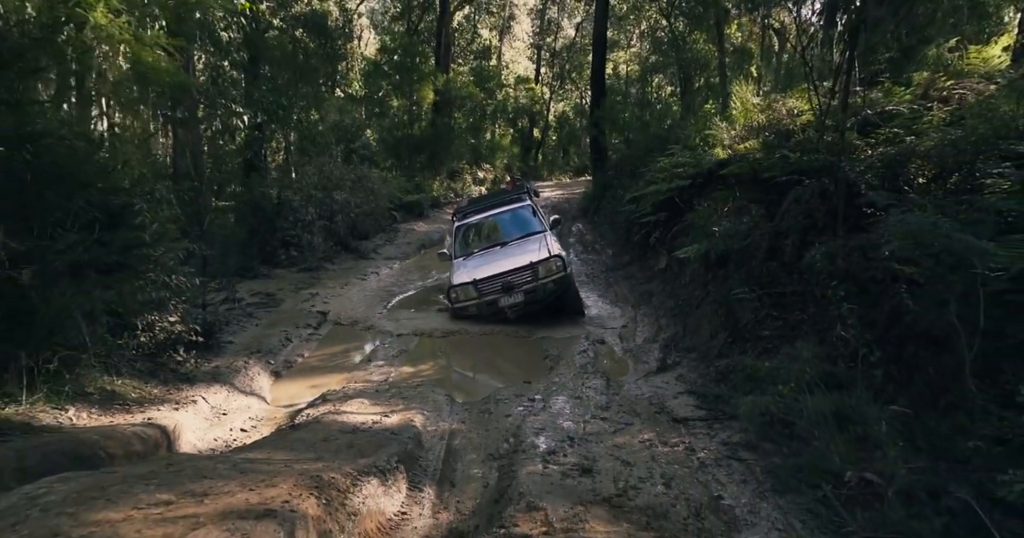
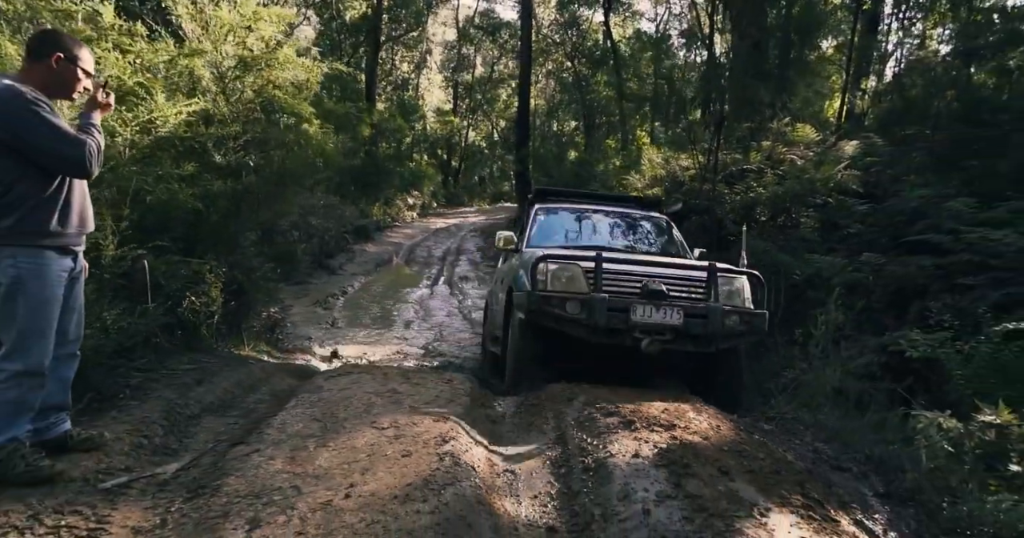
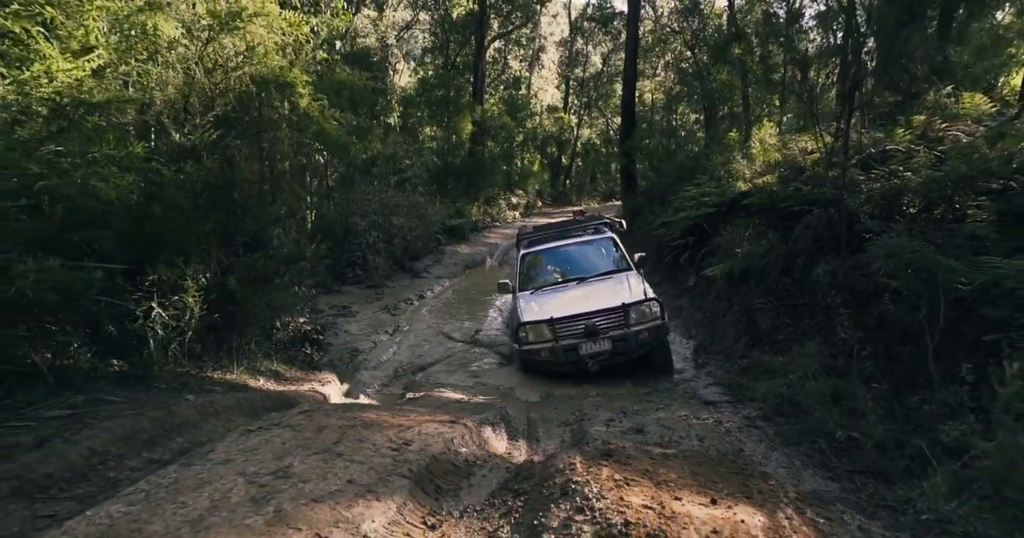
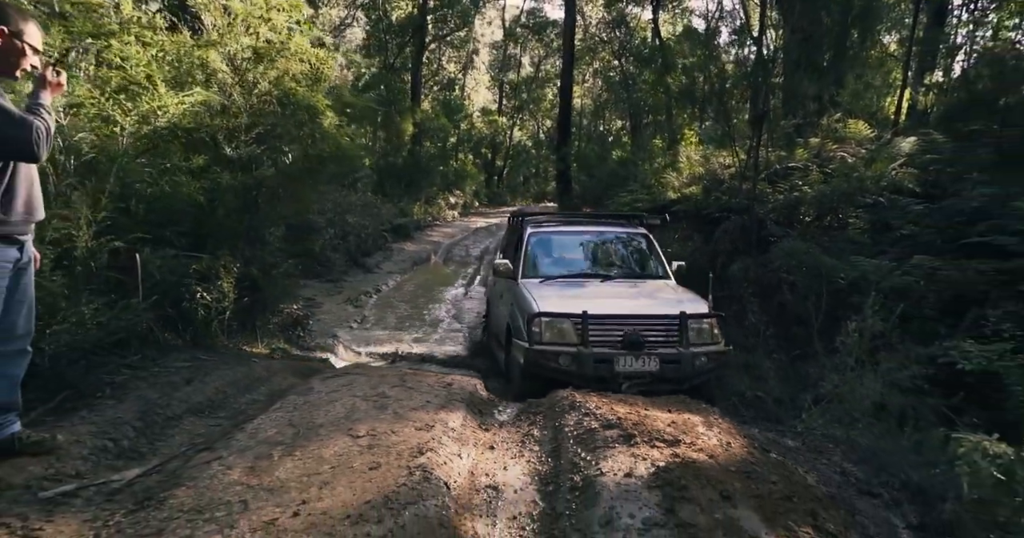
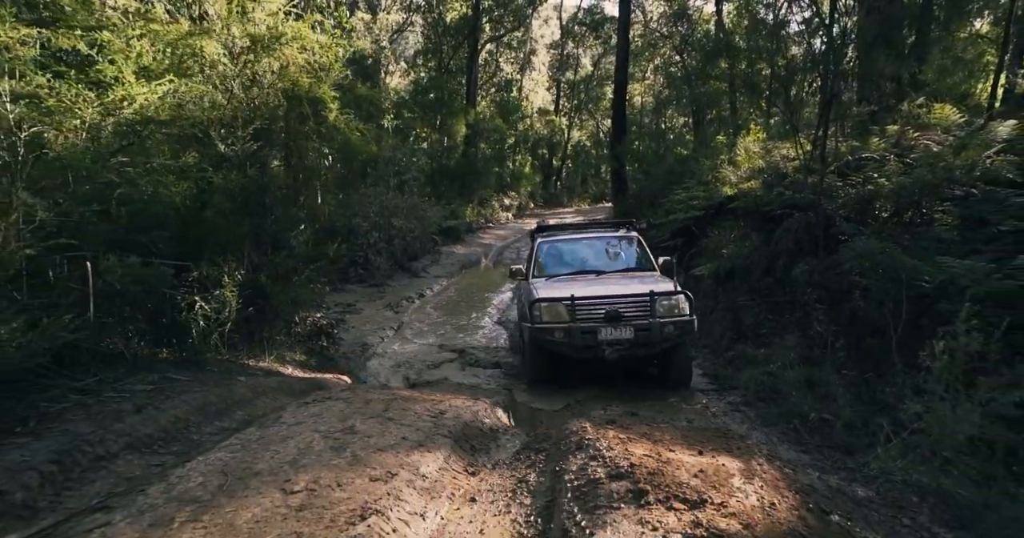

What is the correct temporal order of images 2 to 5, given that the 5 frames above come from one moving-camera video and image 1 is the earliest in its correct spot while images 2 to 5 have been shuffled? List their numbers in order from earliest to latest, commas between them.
3, 5, 4, 2
